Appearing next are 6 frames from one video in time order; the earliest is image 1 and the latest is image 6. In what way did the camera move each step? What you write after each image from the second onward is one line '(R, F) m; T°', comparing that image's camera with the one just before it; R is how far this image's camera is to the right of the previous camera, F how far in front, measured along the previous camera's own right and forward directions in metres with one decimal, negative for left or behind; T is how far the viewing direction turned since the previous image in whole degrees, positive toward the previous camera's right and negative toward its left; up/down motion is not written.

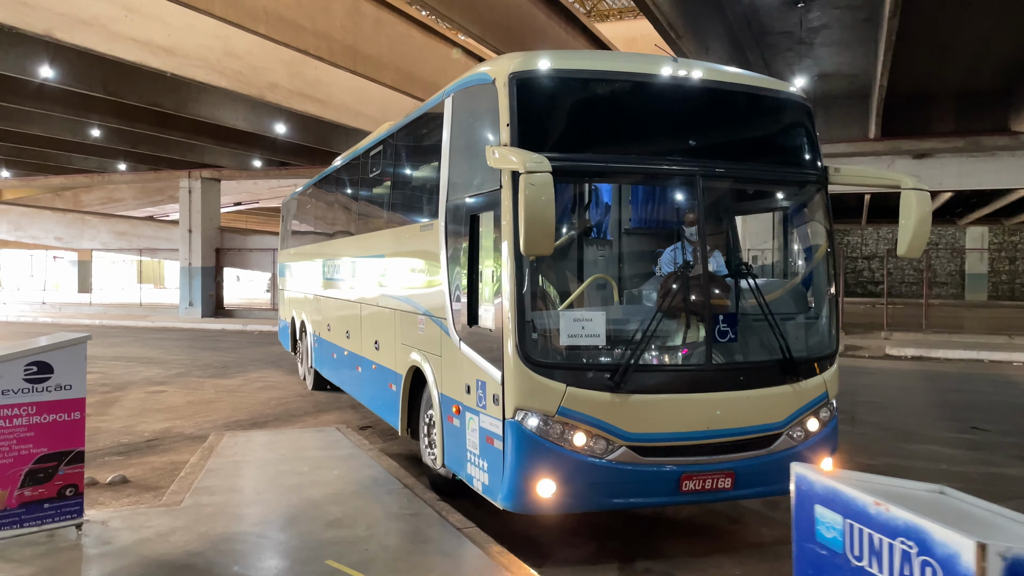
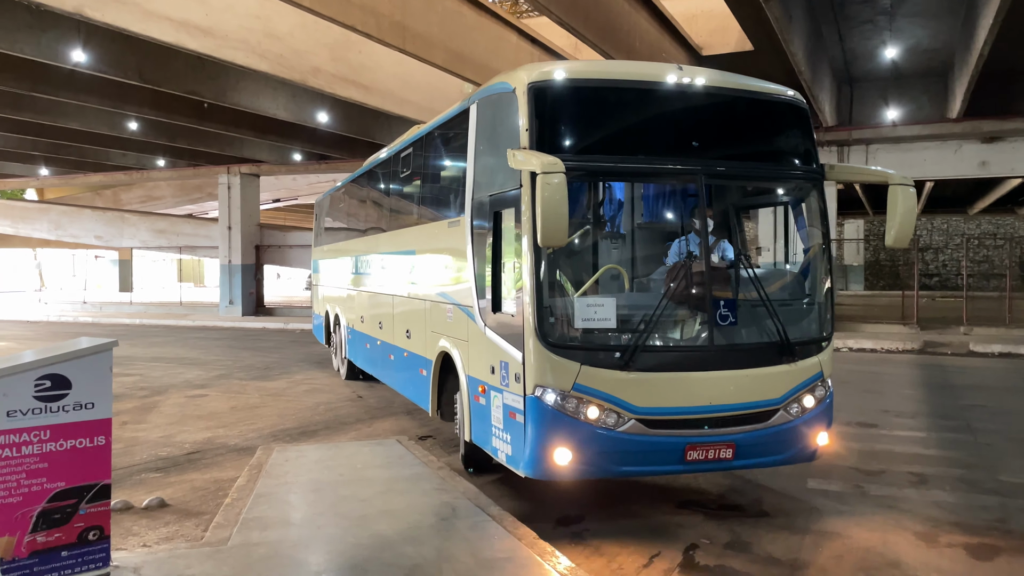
(-0.5, +0.9) m; -3°
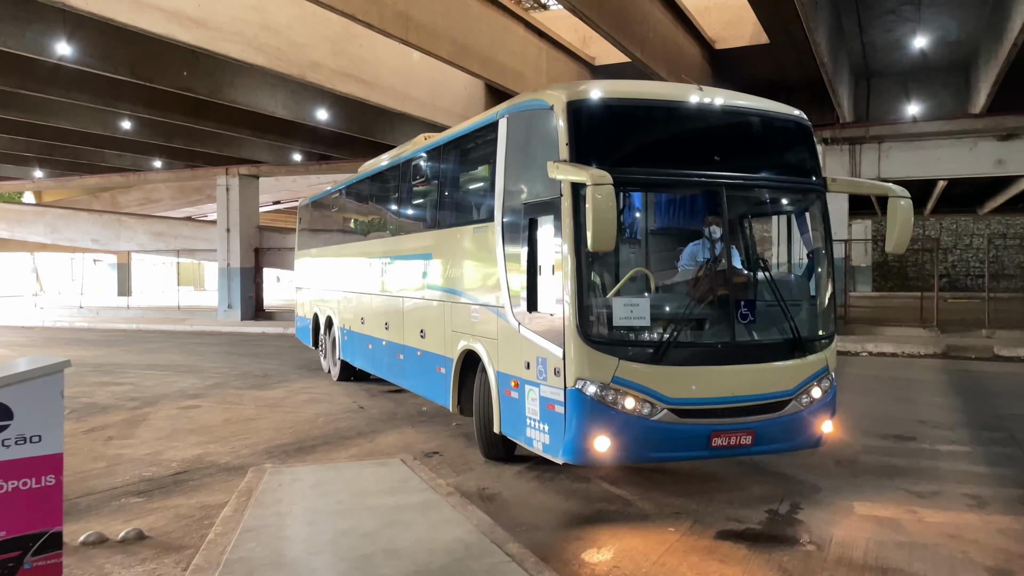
(-0.1, +0.6) m; 0°
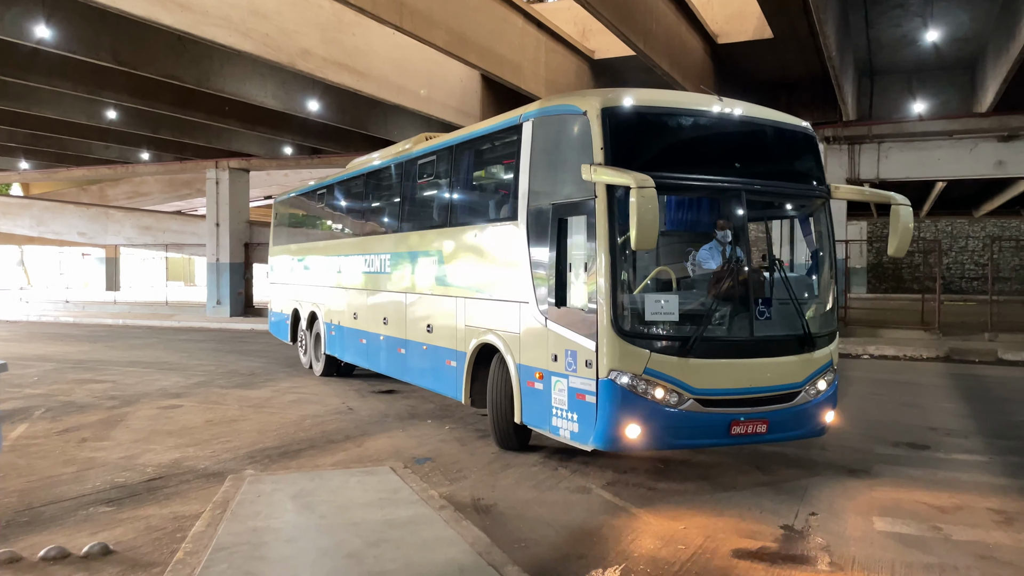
(0.0, +0.4) m; +1°
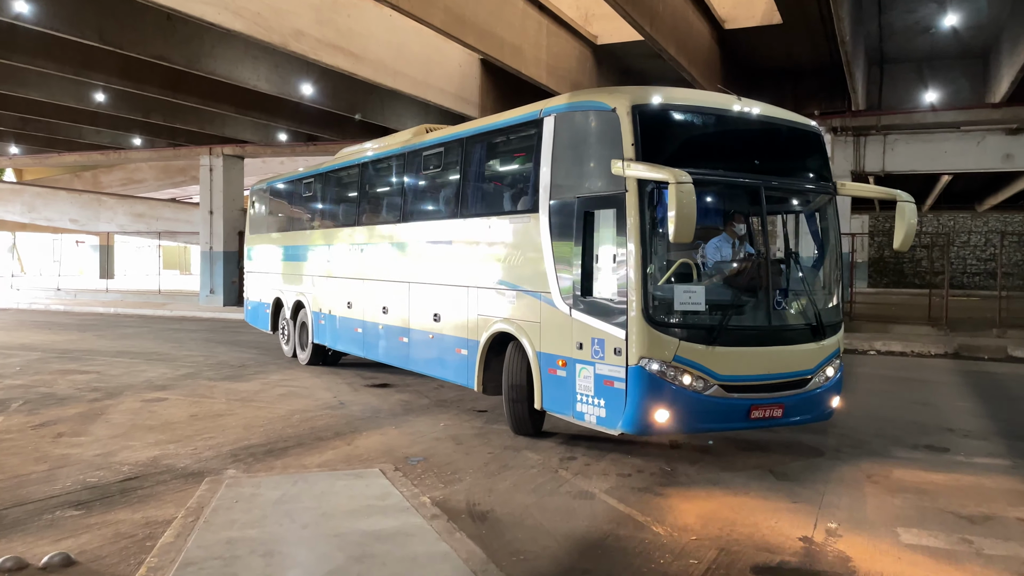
(0.0, +0.4) m; 0°
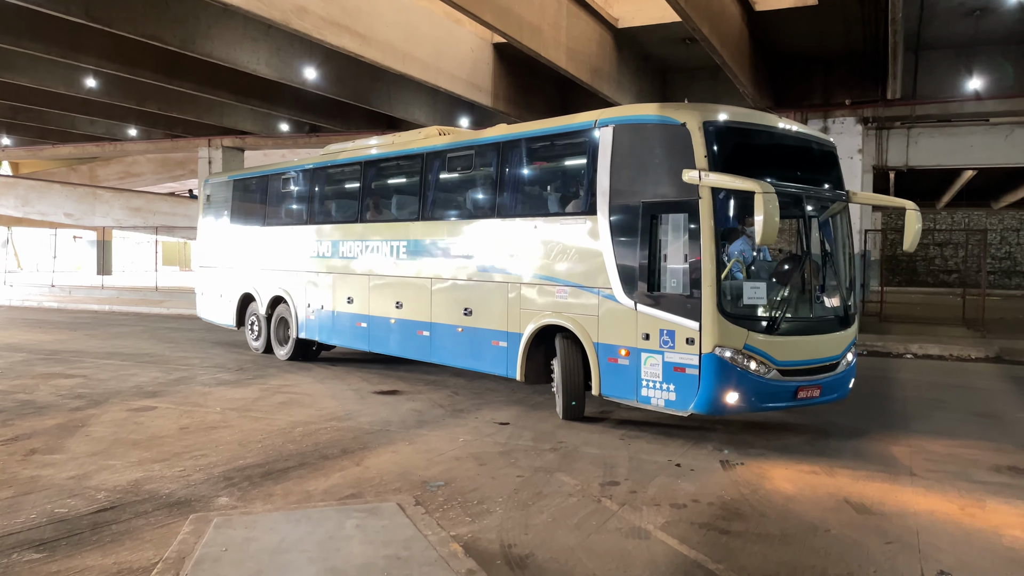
(-0.3, +0.8) m; 0°
